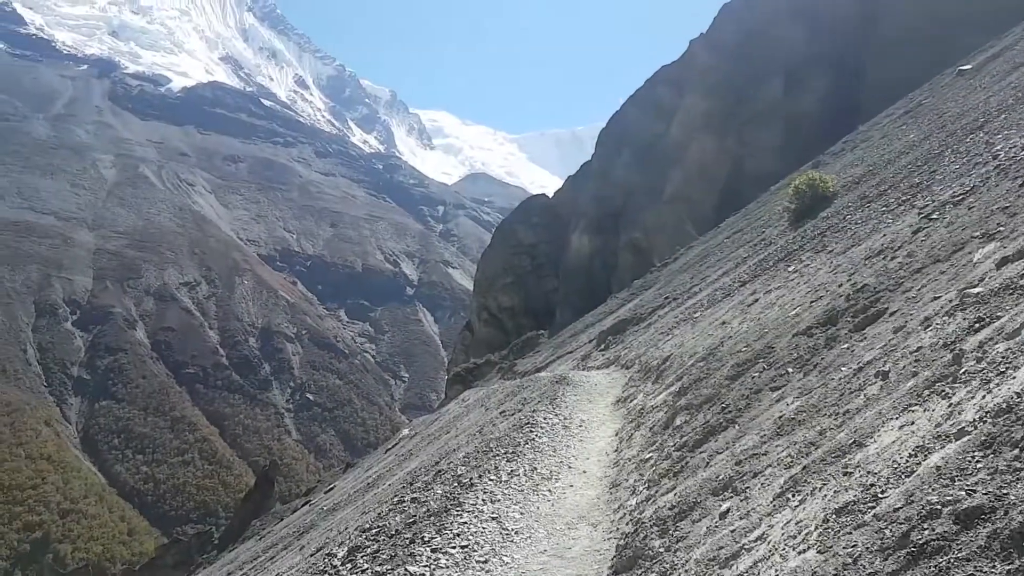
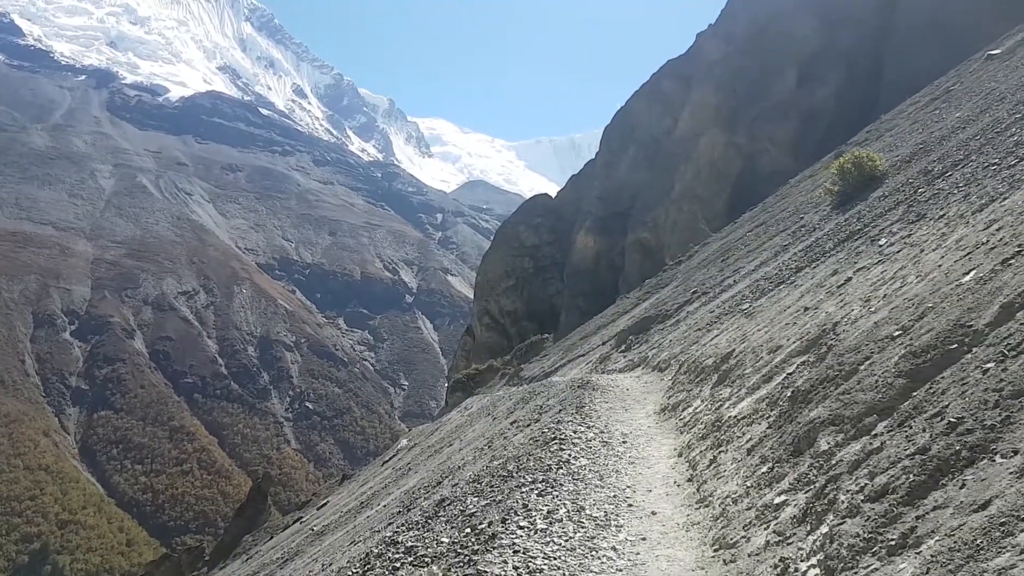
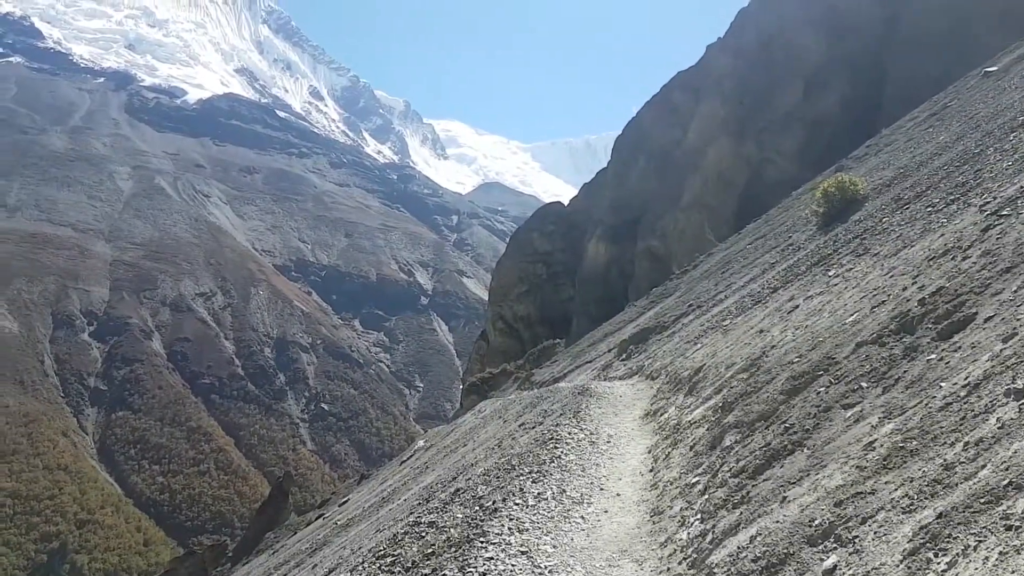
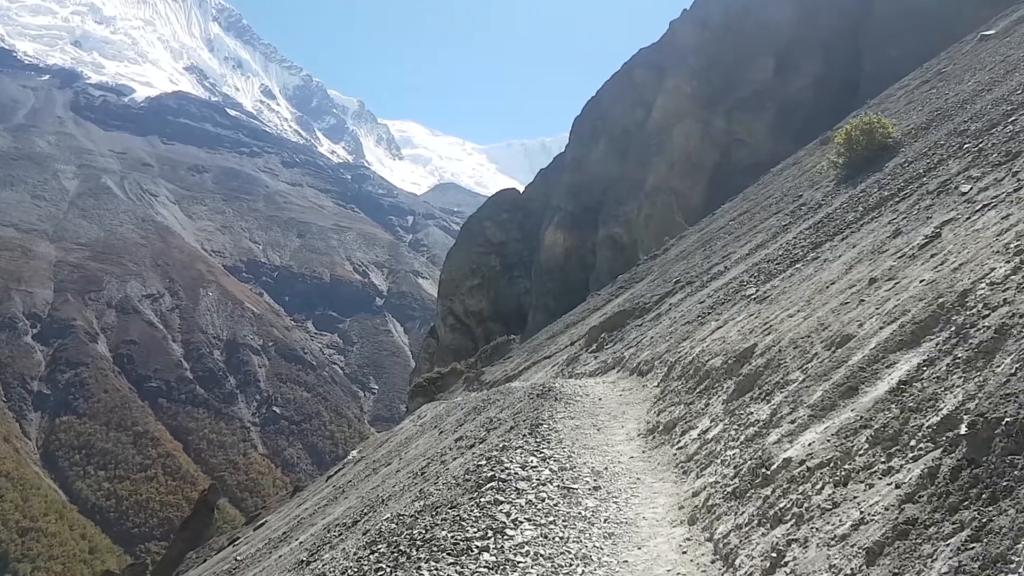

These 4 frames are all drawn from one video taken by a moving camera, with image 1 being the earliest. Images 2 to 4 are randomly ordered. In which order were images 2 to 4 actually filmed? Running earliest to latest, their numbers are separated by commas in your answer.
3, 2, 4
